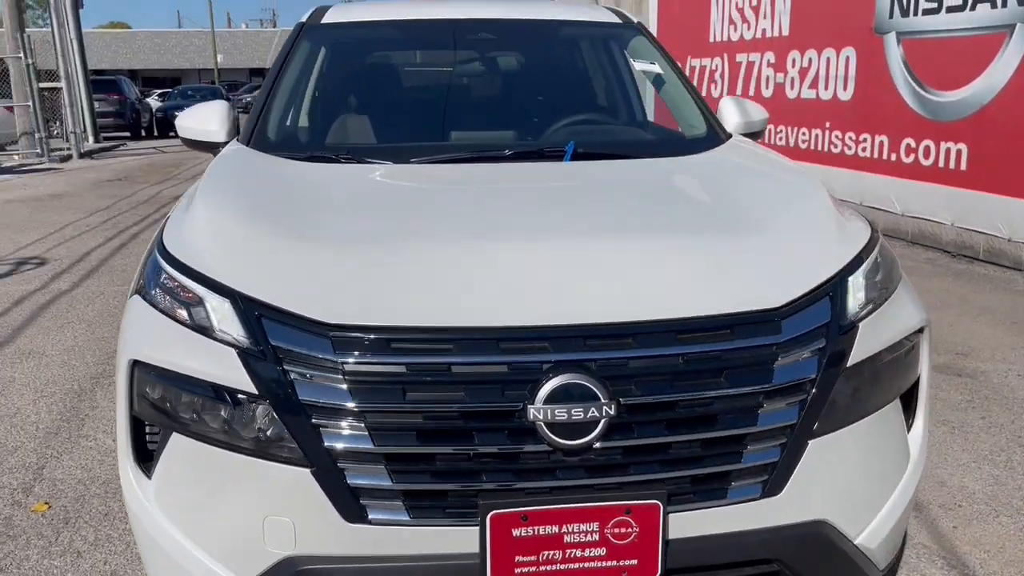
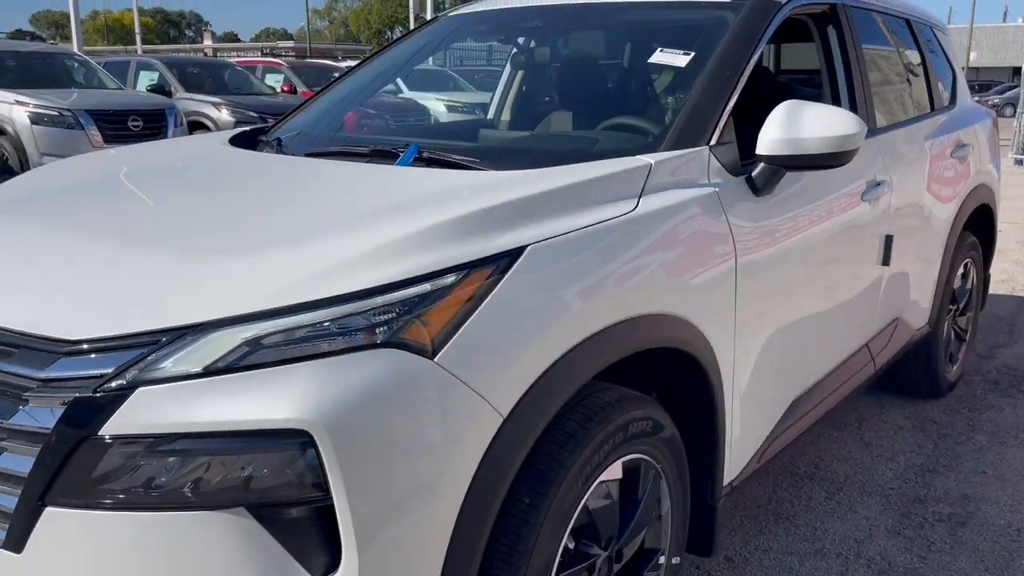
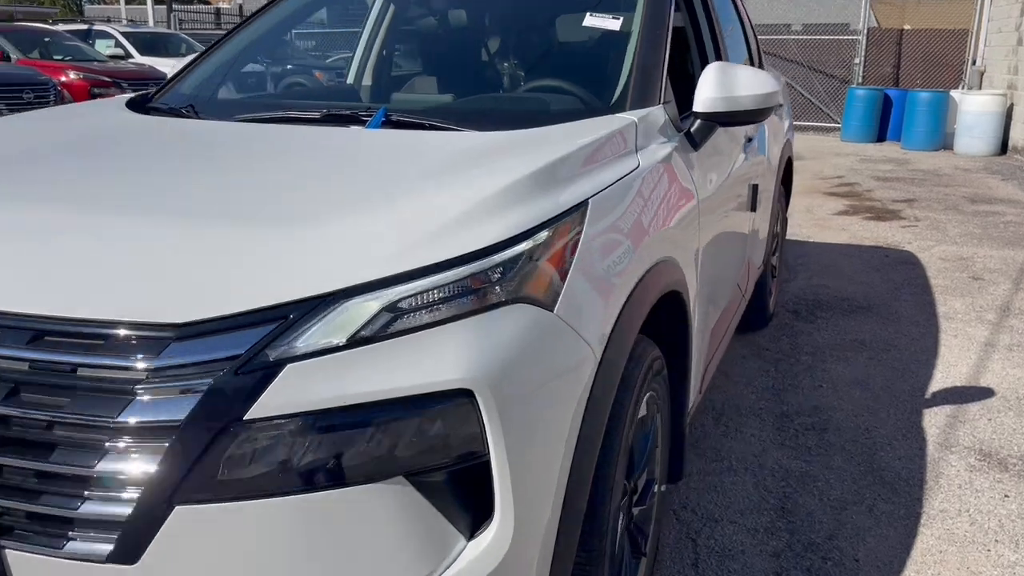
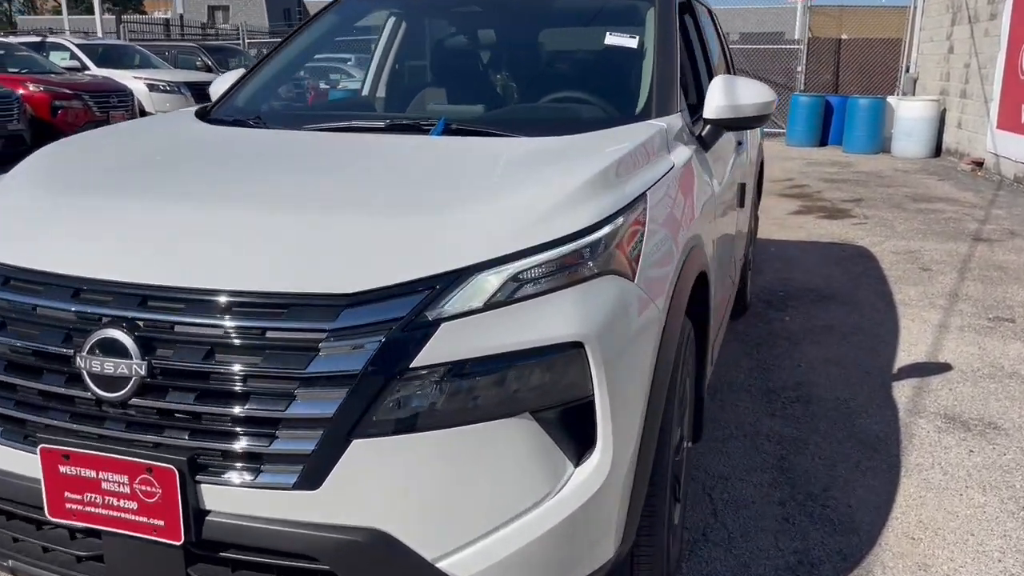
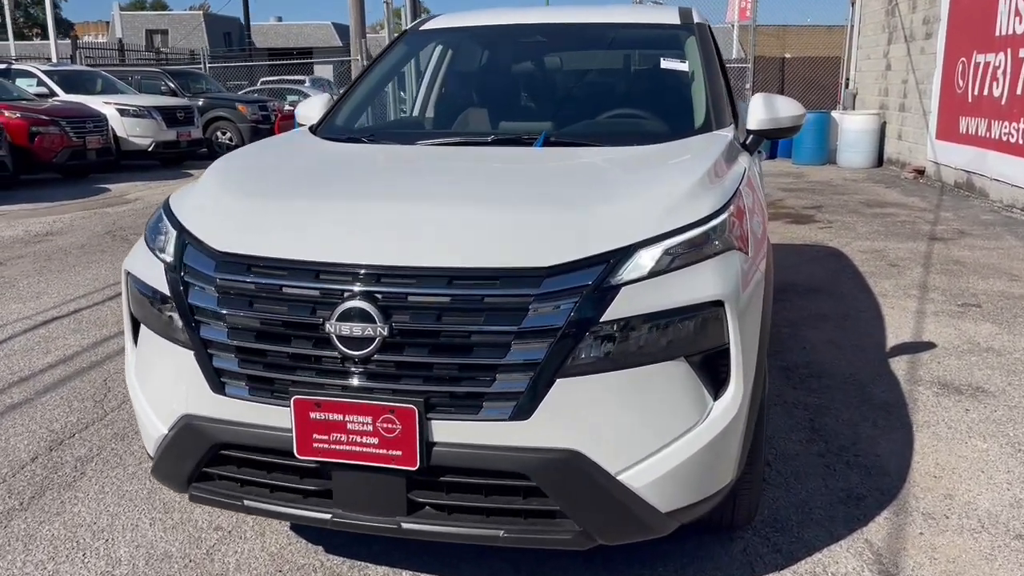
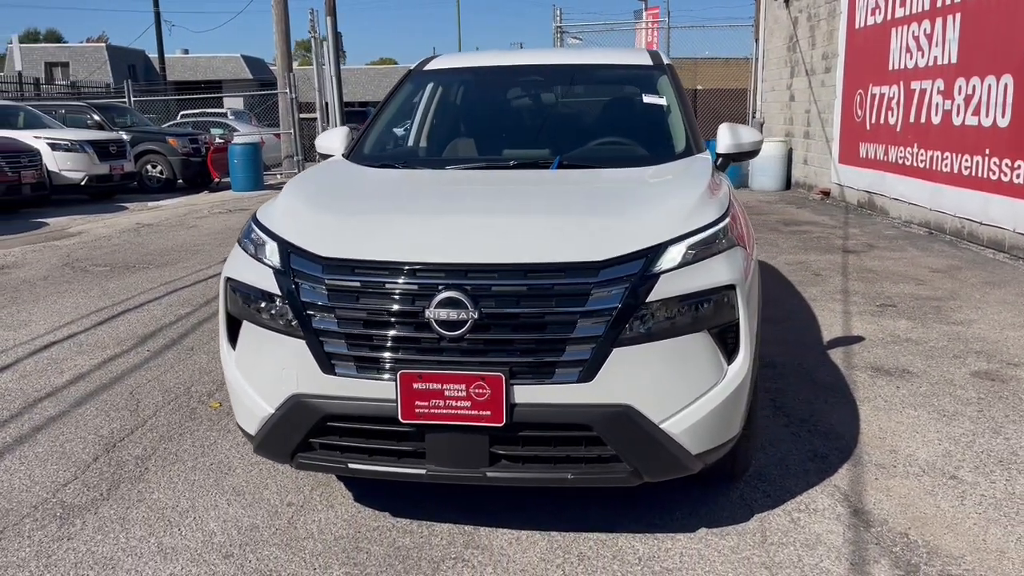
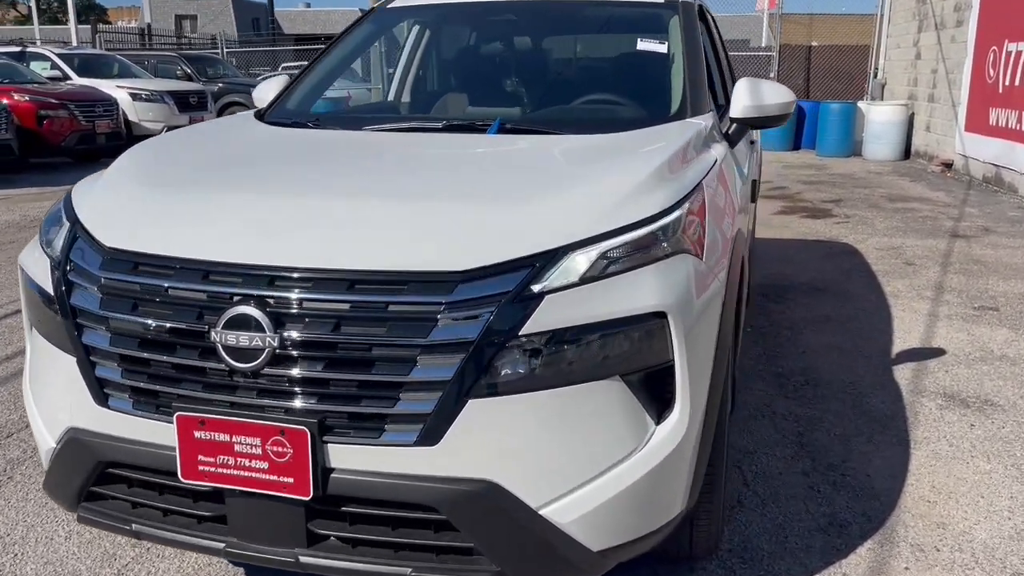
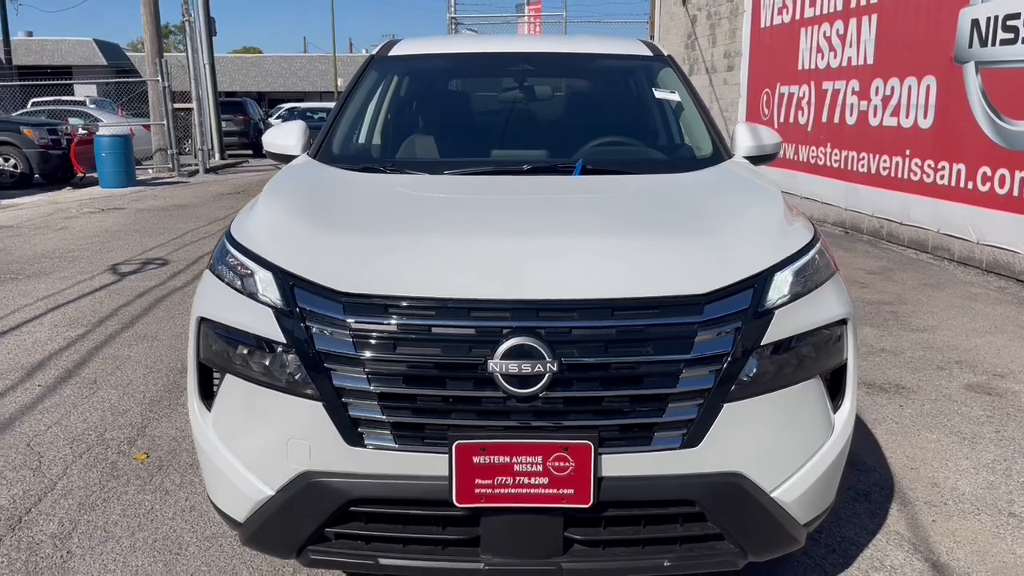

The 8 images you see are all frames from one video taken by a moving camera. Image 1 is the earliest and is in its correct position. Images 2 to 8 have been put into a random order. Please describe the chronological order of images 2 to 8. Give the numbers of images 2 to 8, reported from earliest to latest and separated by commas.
8, 6, 5, 7, 4, 3, 2
